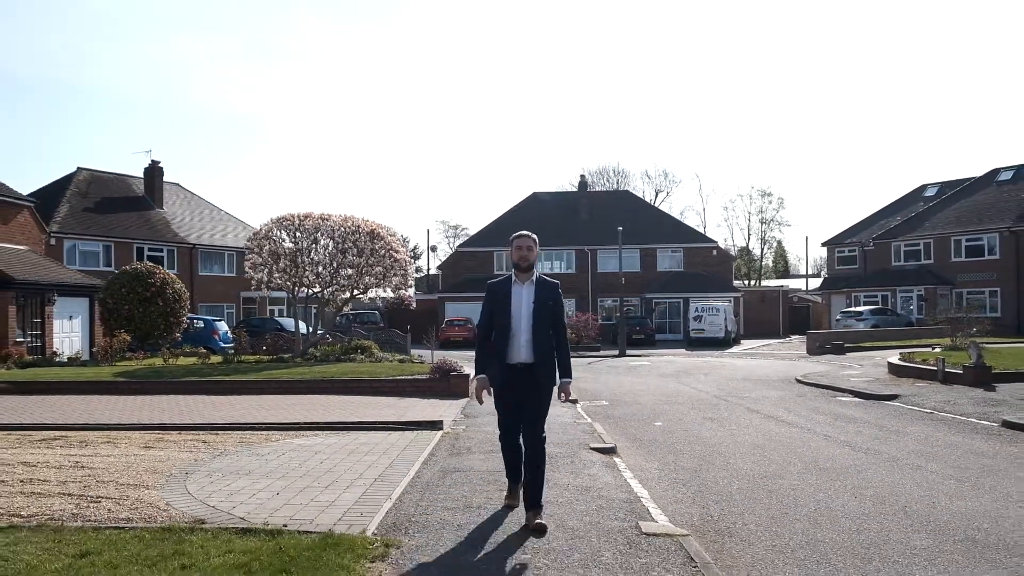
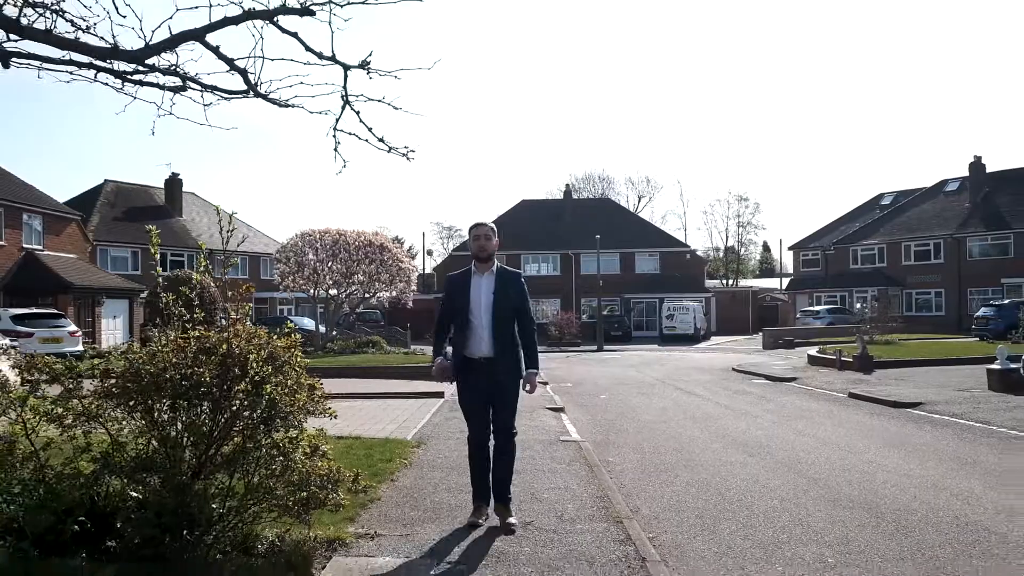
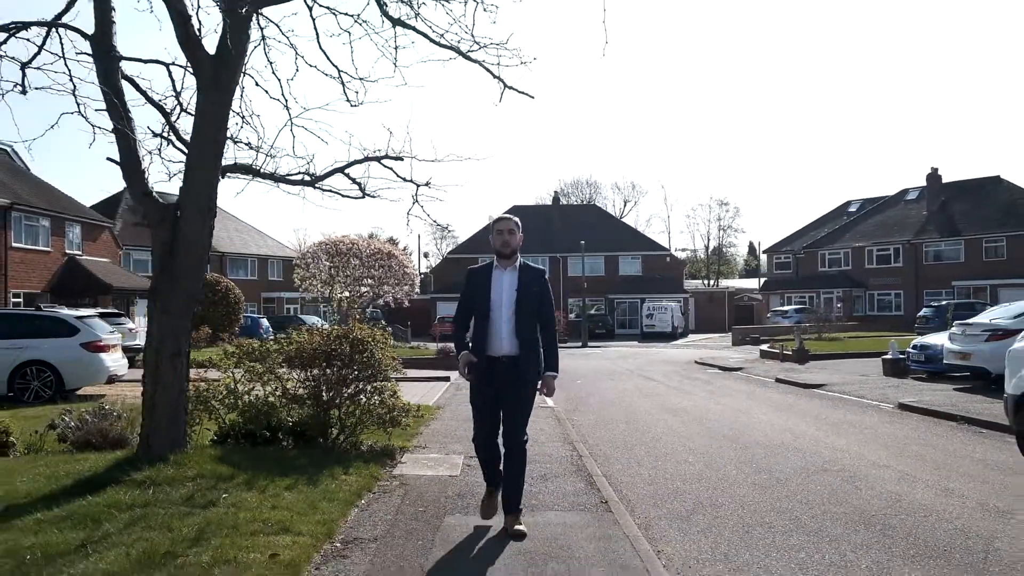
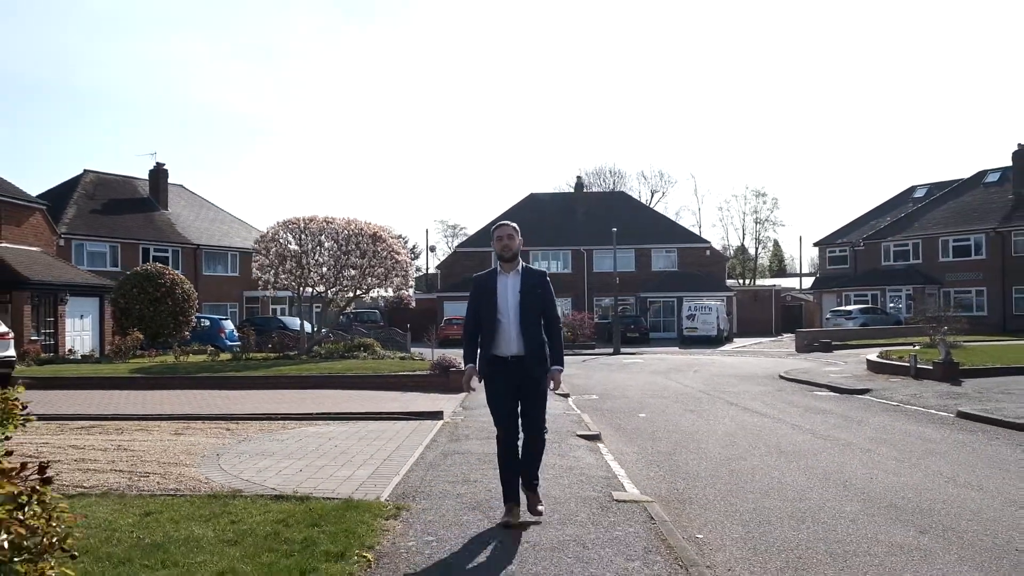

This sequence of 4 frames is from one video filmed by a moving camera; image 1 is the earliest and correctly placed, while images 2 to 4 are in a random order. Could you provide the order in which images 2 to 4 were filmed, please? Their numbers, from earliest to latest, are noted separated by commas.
4, 2, 3
